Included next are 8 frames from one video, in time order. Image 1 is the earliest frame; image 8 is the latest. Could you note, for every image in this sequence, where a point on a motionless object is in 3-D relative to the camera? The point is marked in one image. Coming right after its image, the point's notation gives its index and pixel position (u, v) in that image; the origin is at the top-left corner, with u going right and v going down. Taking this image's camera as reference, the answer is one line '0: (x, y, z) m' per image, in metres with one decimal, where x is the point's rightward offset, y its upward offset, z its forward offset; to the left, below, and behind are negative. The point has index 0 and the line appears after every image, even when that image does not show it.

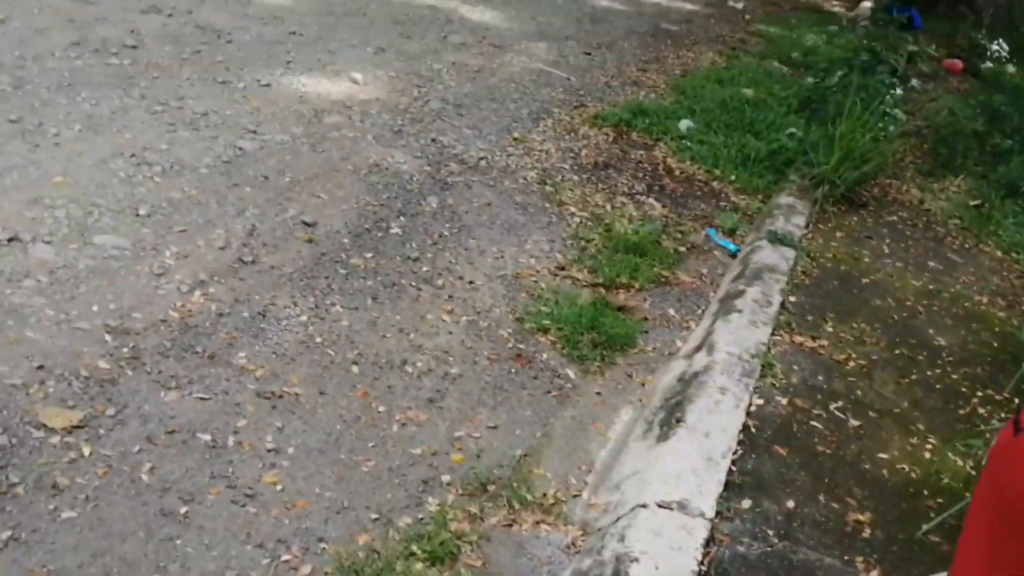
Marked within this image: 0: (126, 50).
0: (-1.6, +1.0, +4.2) m
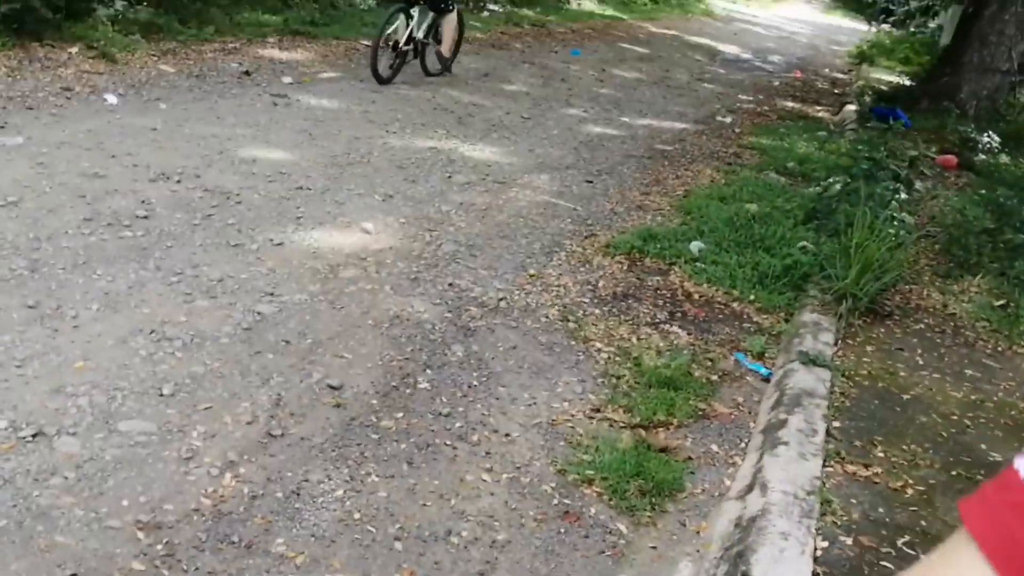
0: (-1.6, +0.3, +4.2) m
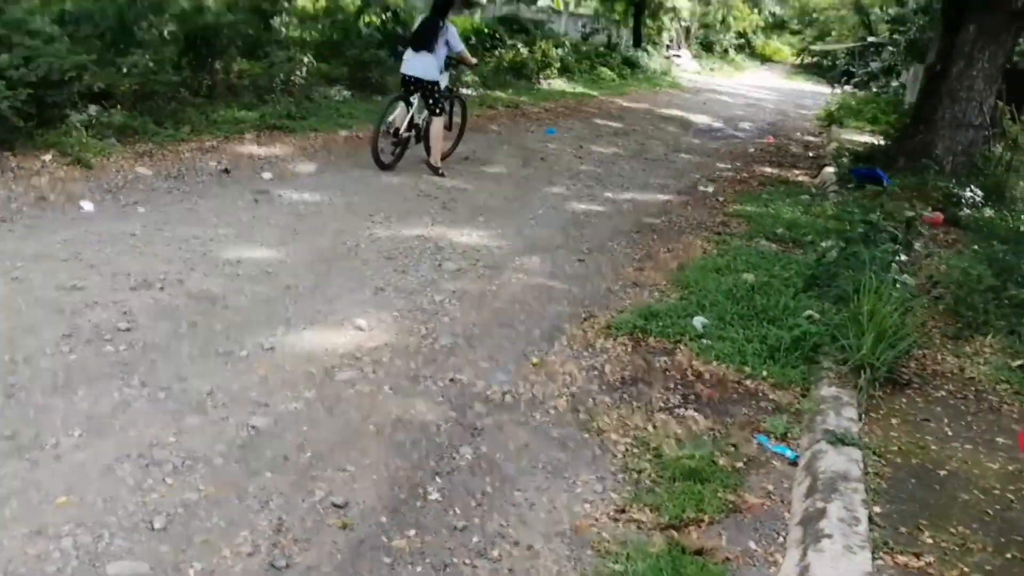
0: (-1.6, -0.2, +4.0) m
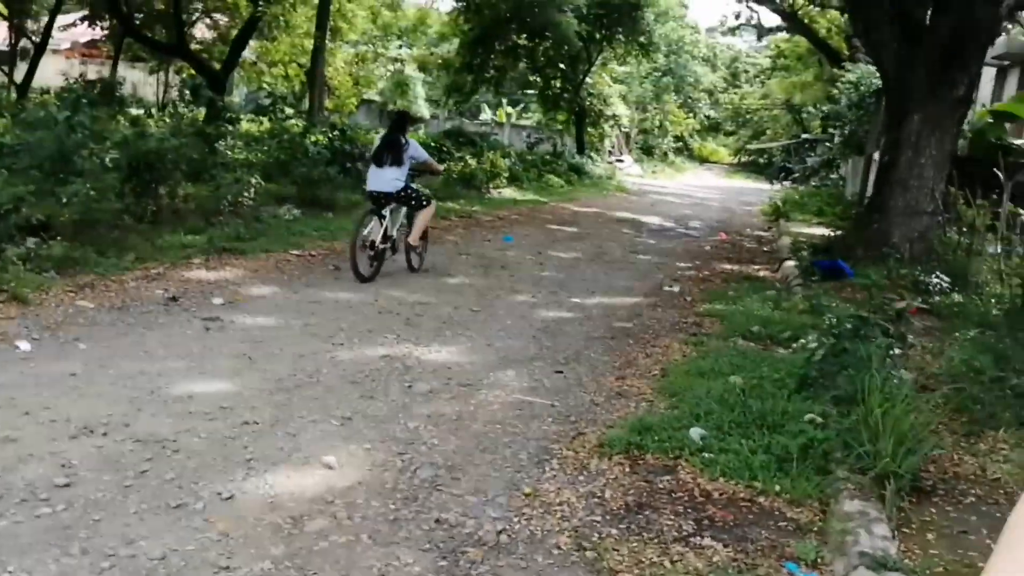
0: (-1.6, -0.7, +3.5) m
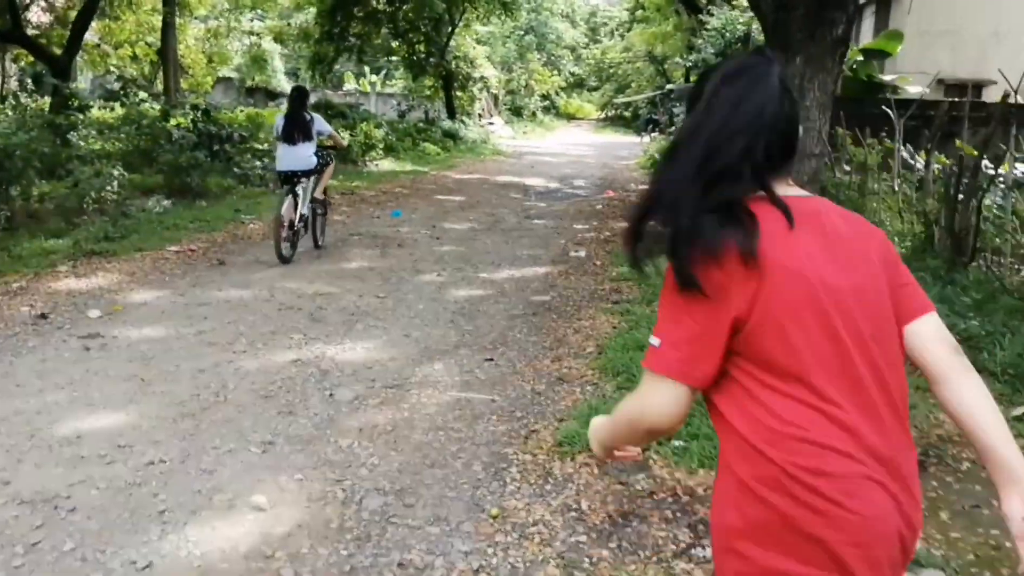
0: (-1.7, -0.9, +2.8) m
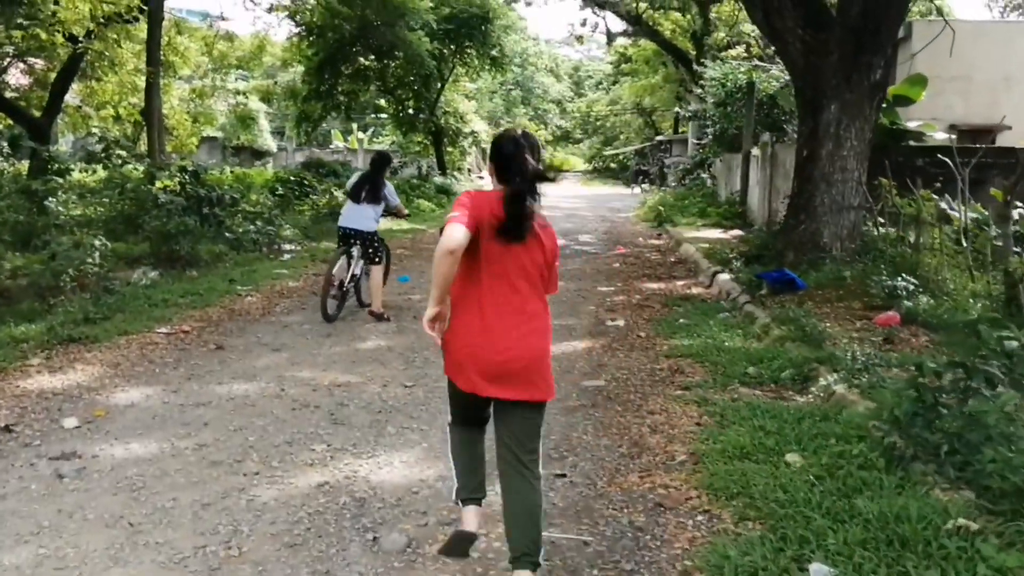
0: (-1.3, -1.2, +1.7) m
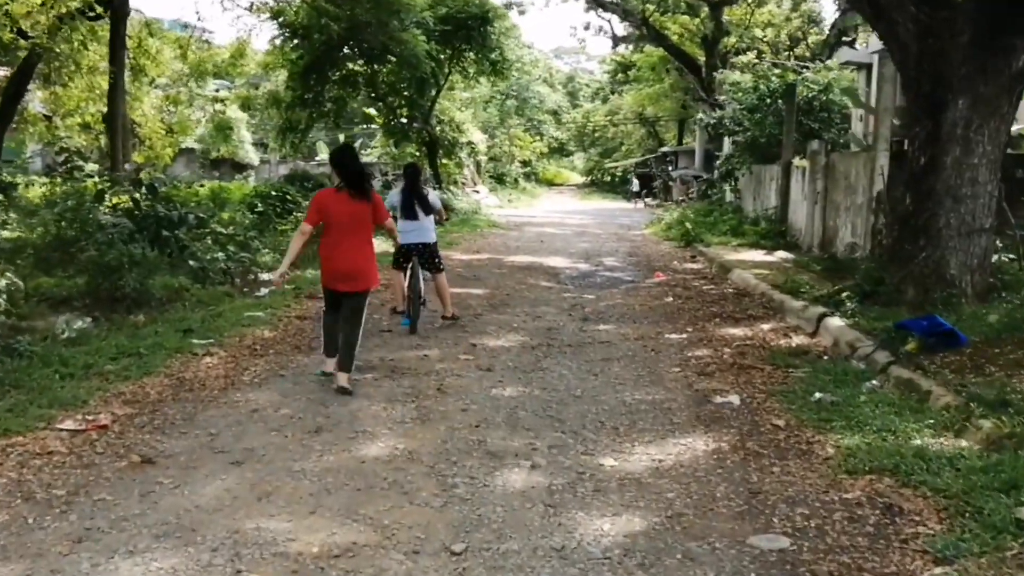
0: (-0.7, -1.5, -1.0) m
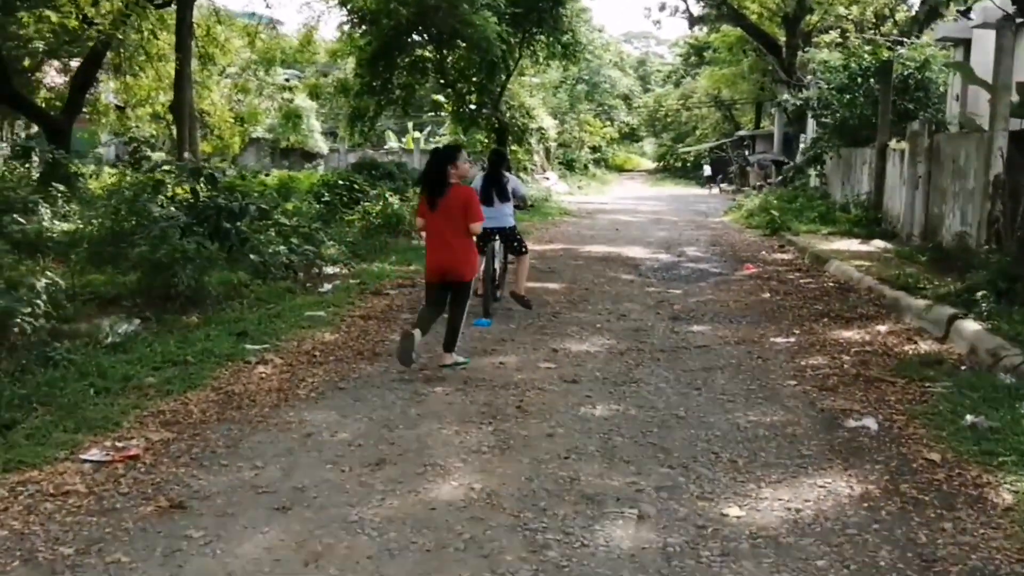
0: (-0.7, -1.6, -1.8) m
